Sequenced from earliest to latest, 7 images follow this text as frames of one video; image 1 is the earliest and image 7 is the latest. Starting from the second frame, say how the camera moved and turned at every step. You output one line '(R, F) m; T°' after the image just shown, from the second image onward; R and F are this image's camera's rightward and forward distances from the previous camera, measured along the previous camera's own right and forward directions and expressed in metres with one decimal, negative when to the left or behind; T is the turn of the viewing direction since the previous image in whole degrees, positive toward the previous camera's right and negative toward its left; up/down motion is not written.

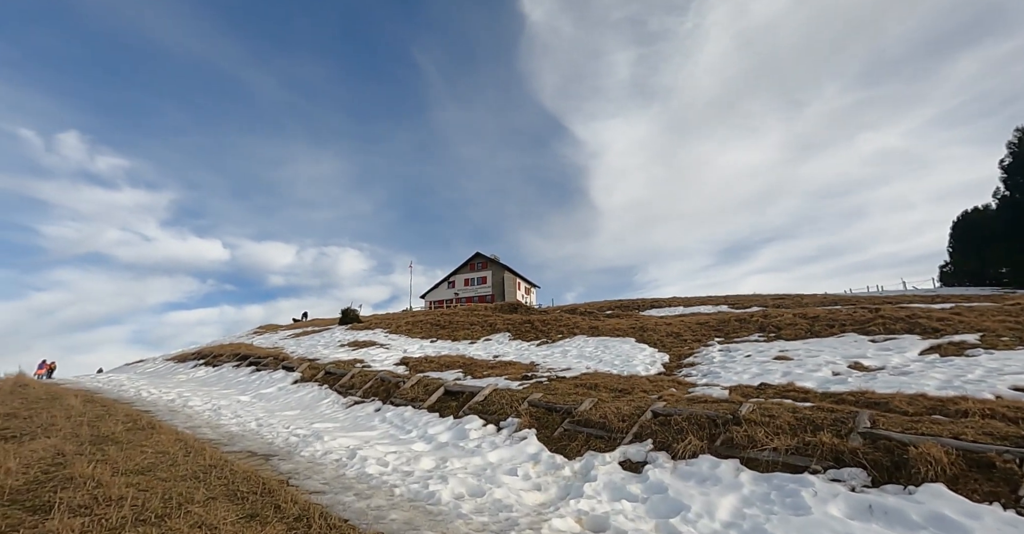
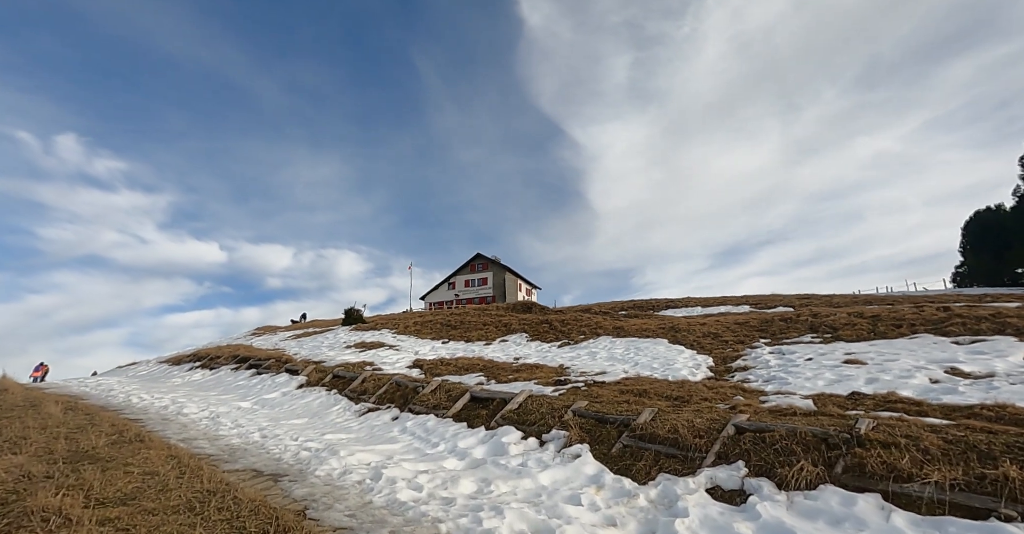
(-0.8, +1.2) m; 0°
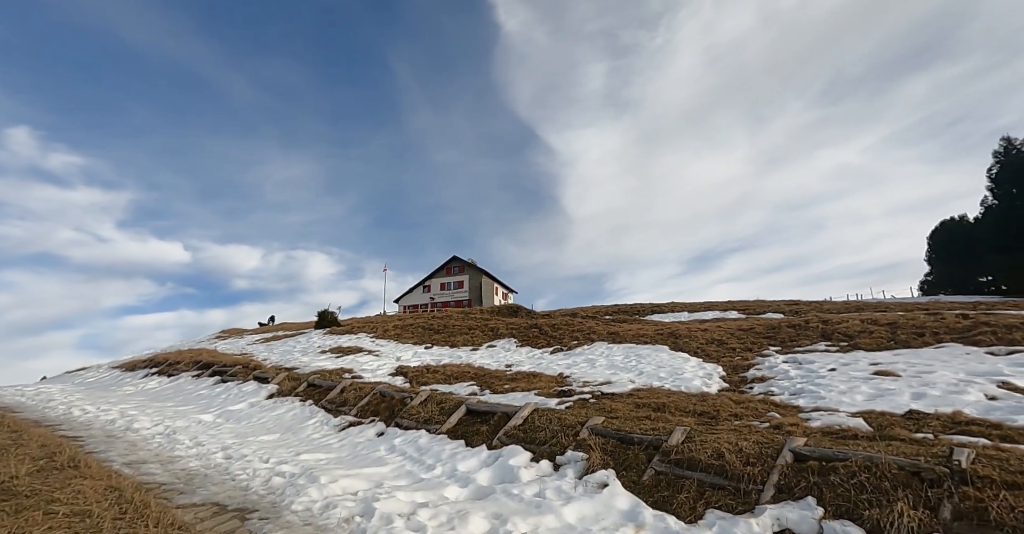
(-0.6, +1.0) m; +3°
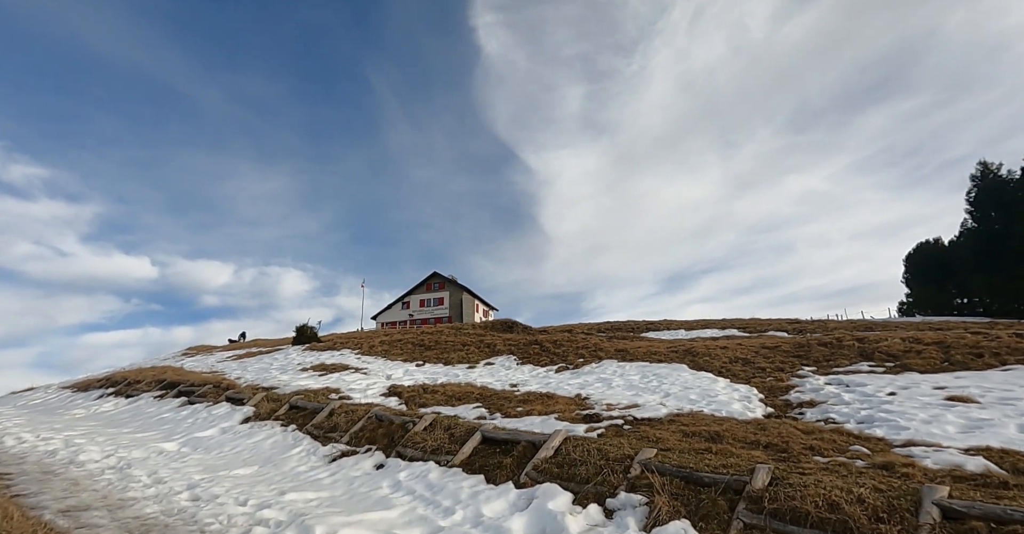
(-0.9, +1.2) m; +3°
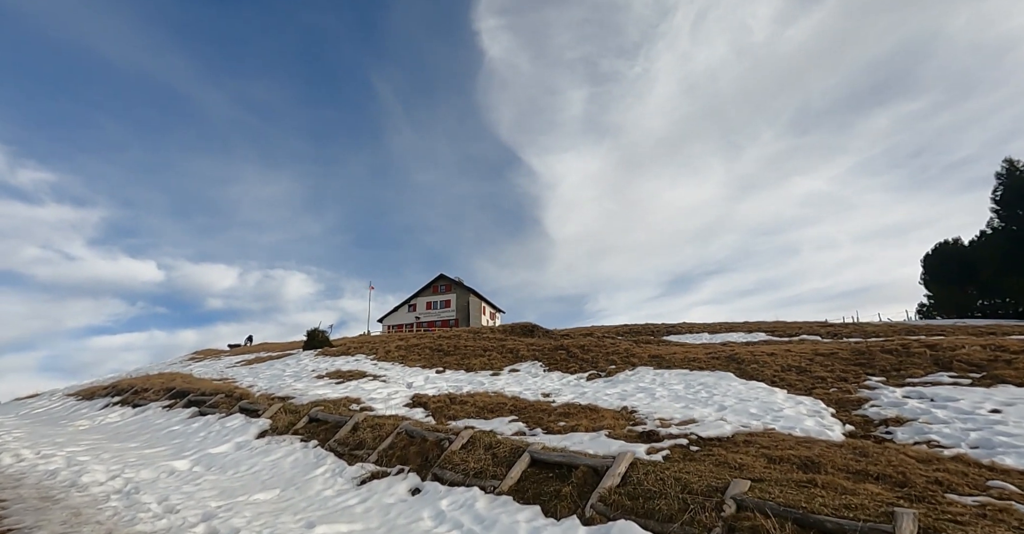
(-0.8, +0.9) m; 0°
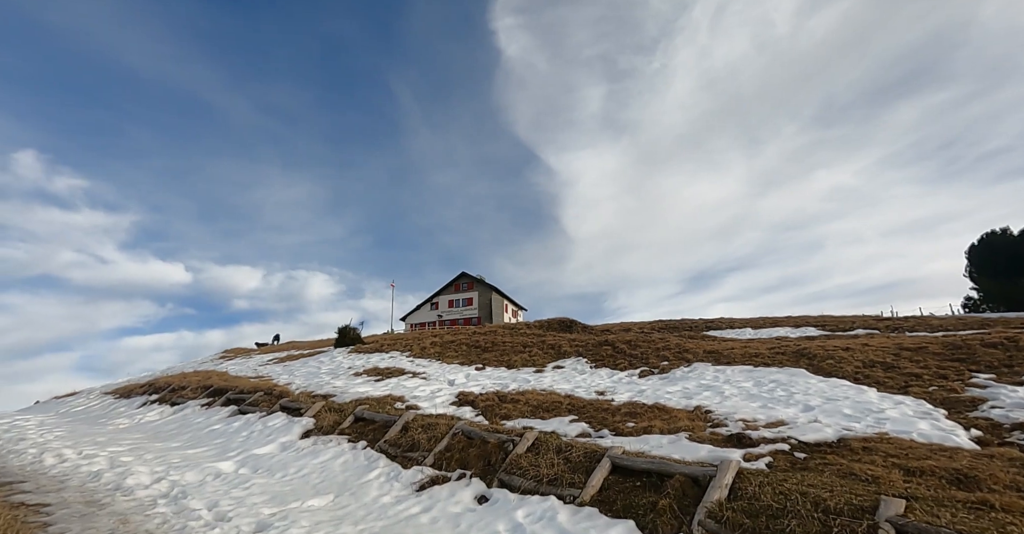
(-0.9, +0.8) m; -2°
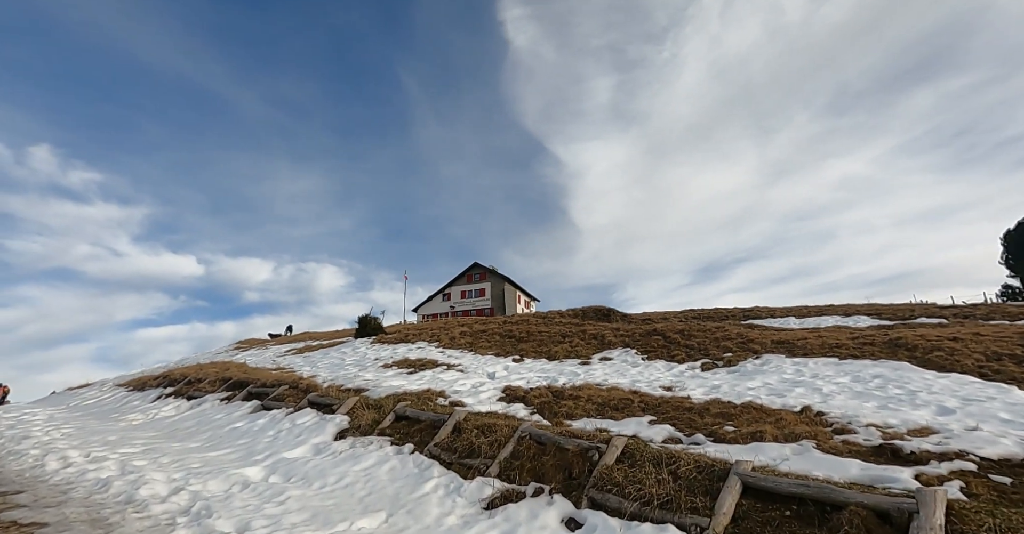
(-1.2, +1.4) m; -1°
